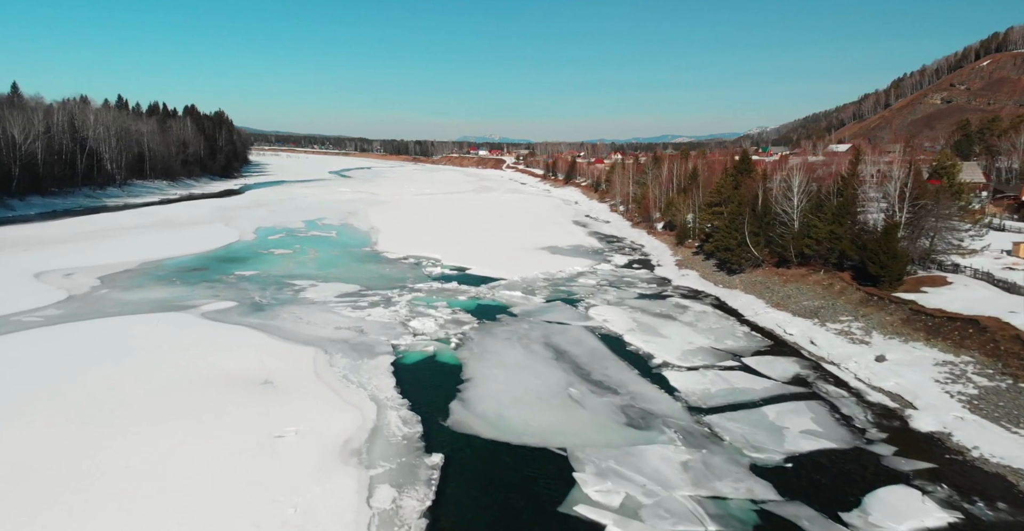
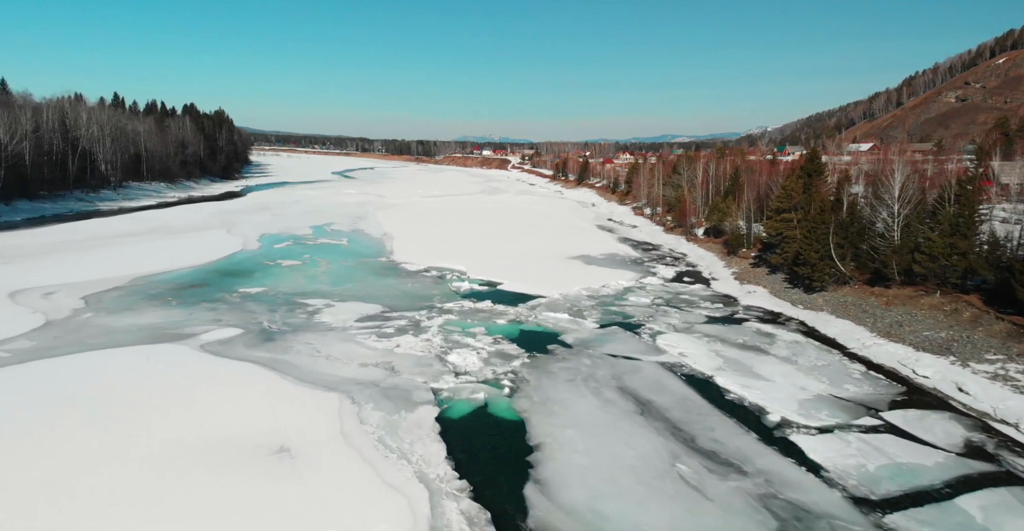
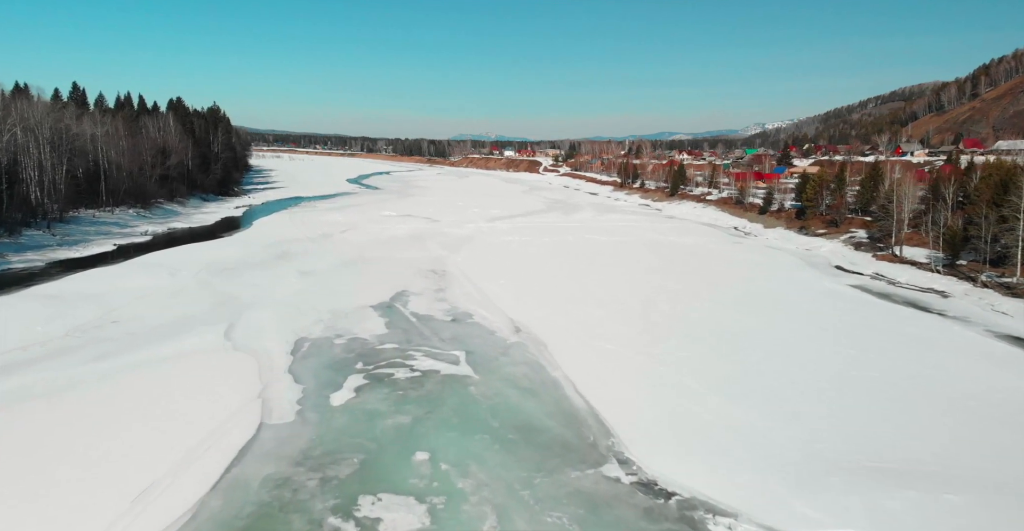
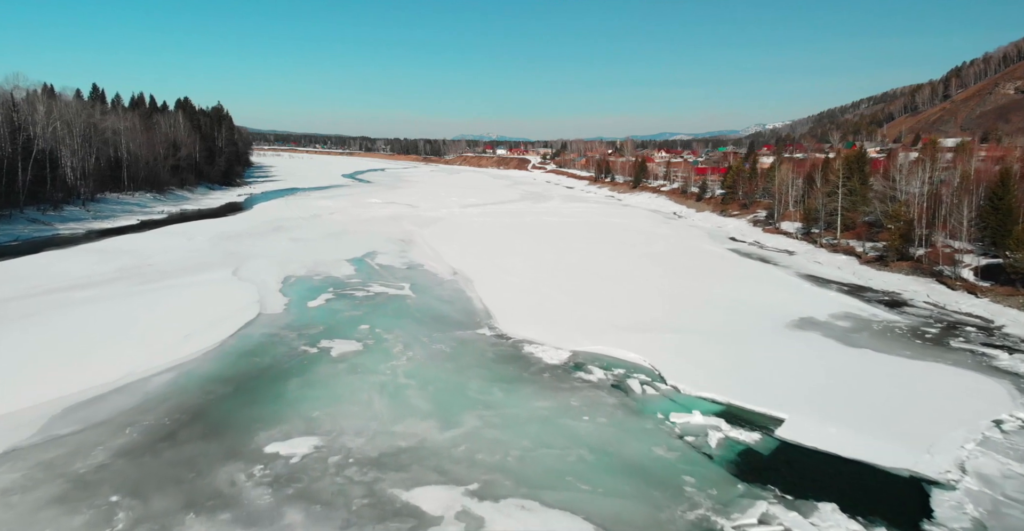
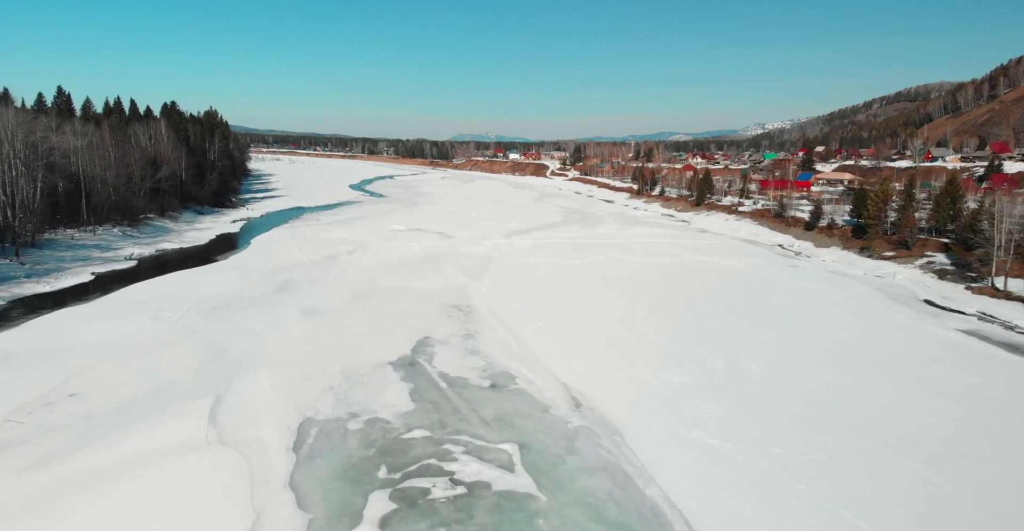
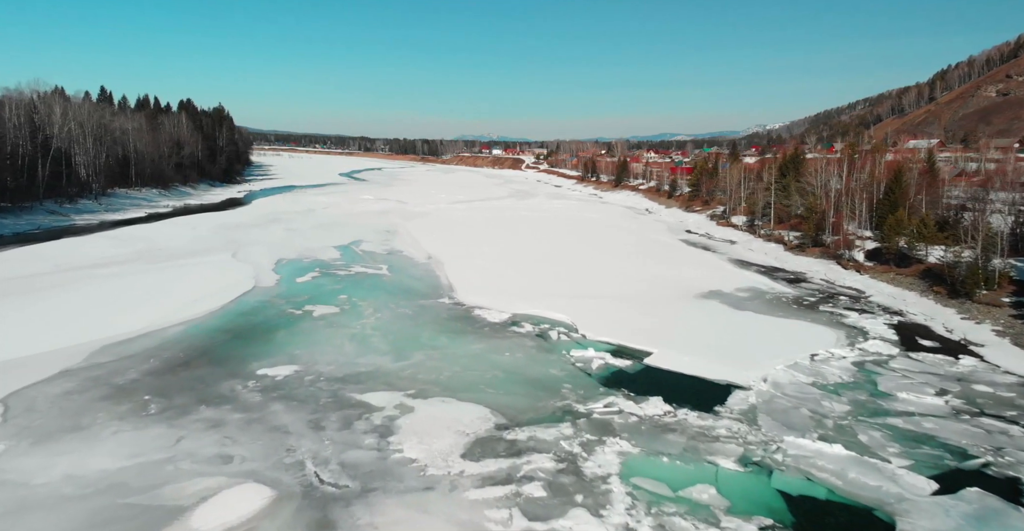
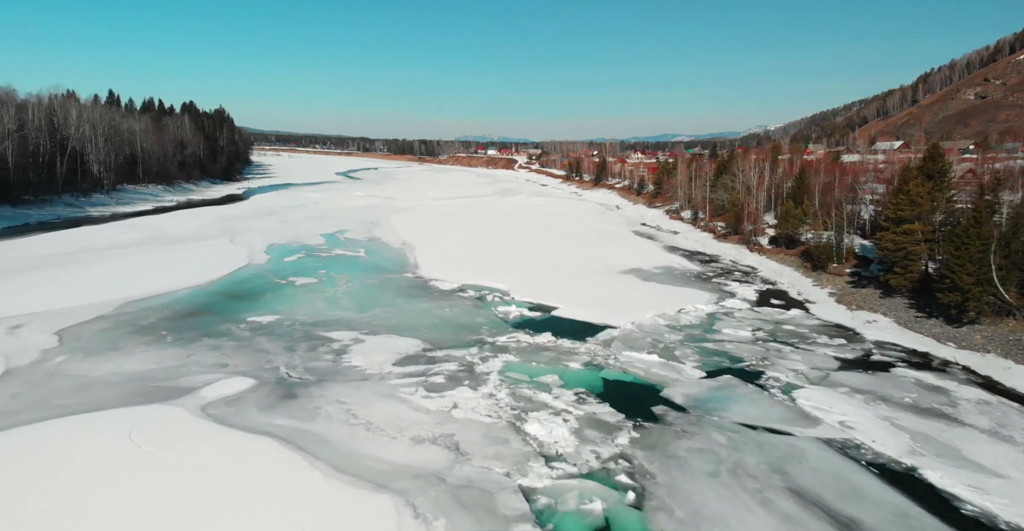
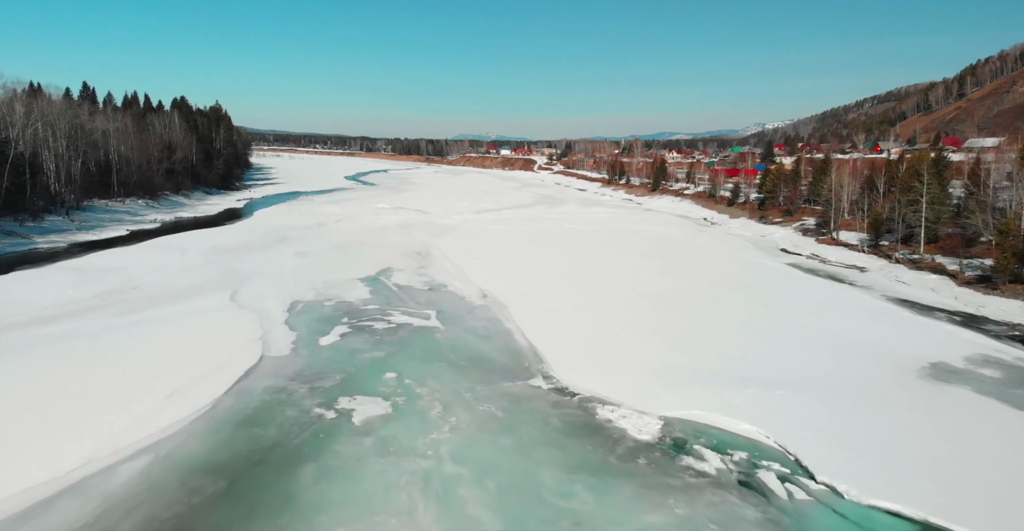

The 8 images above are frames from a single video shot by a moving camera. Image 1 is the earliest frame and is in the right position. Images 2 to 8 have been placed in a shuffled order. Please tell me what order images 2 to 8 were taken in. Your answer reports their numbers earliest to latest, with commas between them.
2, 7, 6, 4, 8, 3, 5
